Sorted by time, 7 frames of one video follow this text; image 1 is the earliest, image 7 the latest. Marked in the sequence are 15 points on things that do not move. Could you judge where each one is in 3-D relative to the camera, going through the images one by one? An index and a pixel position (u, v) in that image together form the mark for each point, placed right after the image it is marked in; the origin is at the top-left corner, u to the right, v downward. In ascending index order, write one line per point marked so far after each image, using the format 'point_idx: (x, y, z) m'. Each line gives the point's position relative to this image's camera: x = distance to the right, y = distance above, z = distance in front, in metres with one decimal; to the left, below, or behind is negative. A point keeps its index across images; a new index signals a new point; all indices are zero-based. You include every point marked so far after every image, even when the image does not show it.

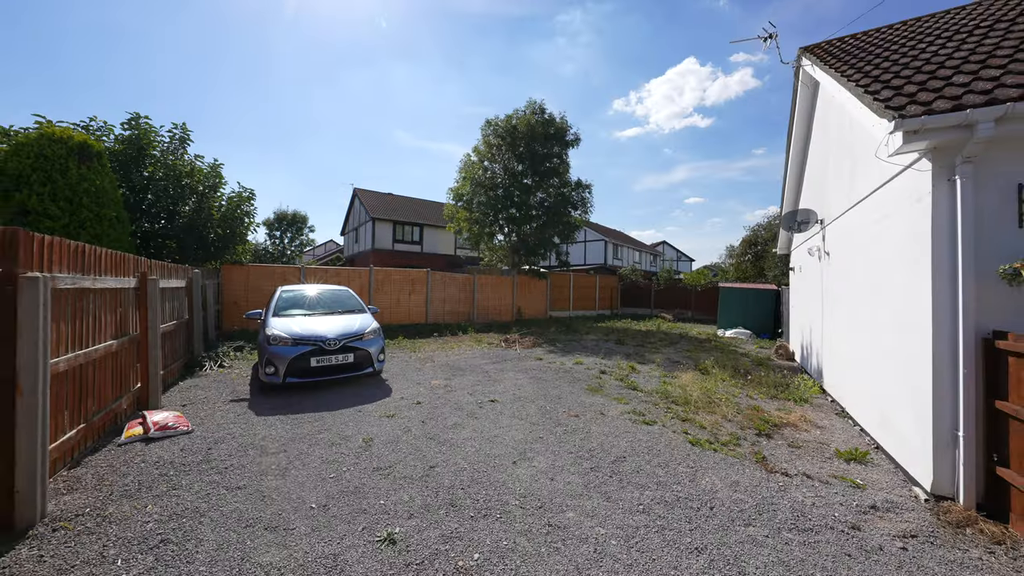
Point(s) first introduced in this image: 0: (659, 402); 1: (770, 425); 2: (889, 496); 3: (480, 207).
0: (+2.0, -1.6, +5.0) m
1: (+3.2, -1.7, +4.5) m
2: (+3.1, -1.7, +3.0) m
3: (-1.3, +3.3, +14.9) m
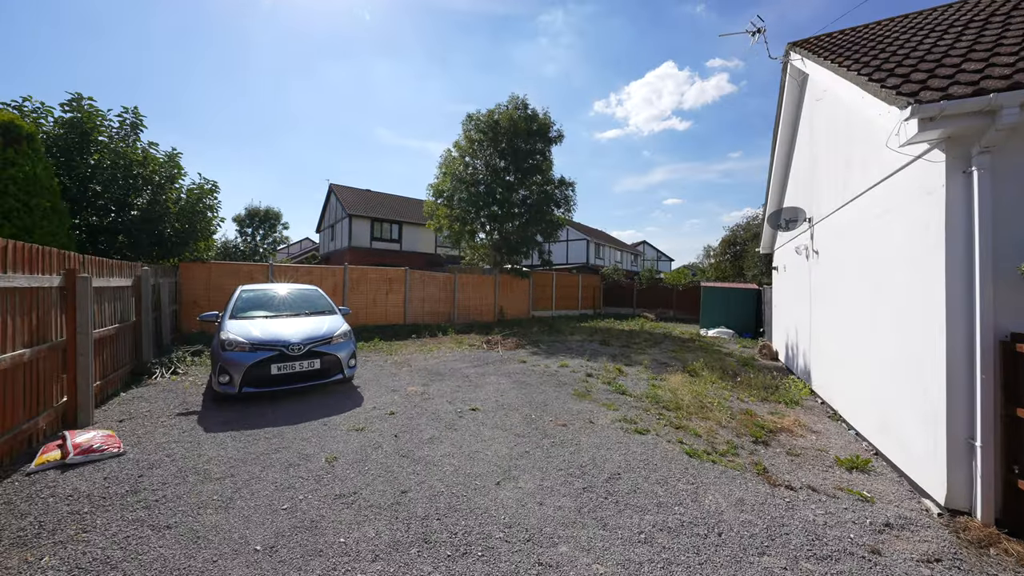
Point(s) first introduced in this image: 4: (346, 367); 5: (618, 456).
0: (+1.8, -1.6, +4.8) m
1: (+3.0, -1.7, +4.3) m
2: (+3.0, -1.7, +2.8) m
3: (-2.0, +3.4, +14.5) m
4: (-2.3, -1.1, +5.0) m
5: (+1.0, -1.5, +3.3) m
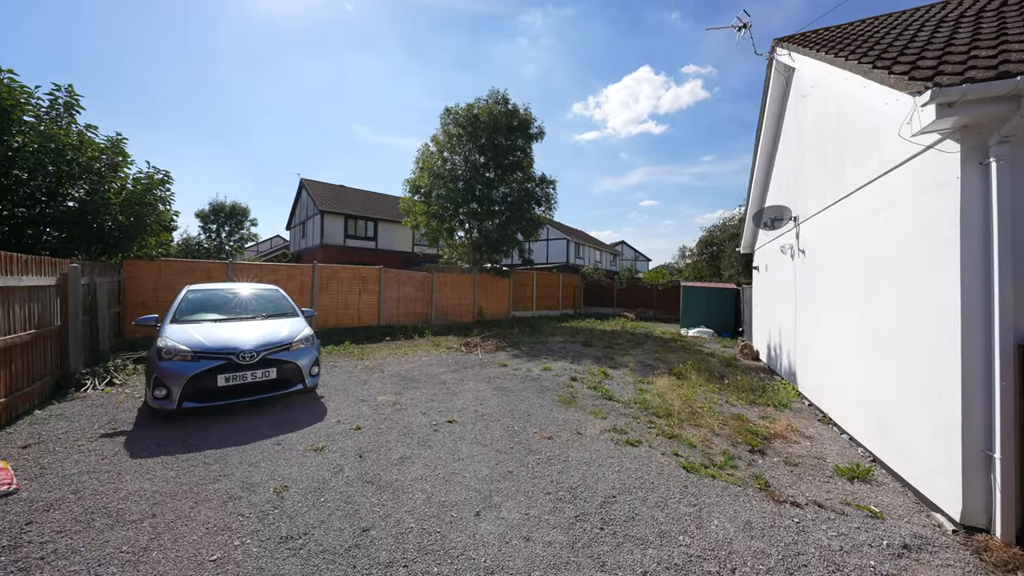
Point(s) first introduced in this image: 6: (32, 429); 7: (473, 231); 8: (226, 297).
0: (+1.6, -1.6, +4.5) m
1: (+2.8, -1.7, +4.1) m
2: (+2.9, -1.7, +2.6) m
3: (-2.8, +3.4, +14.0) m
4: (-2.5, -1.1, +4.5) m
5: (+0.8, -1.5, +3.0) m
6: (-4.8, -1.4, +3.6) m
7: (-1.6, +2.3, +14.8) m
8: (-4.2, -0.1, +5.4) m
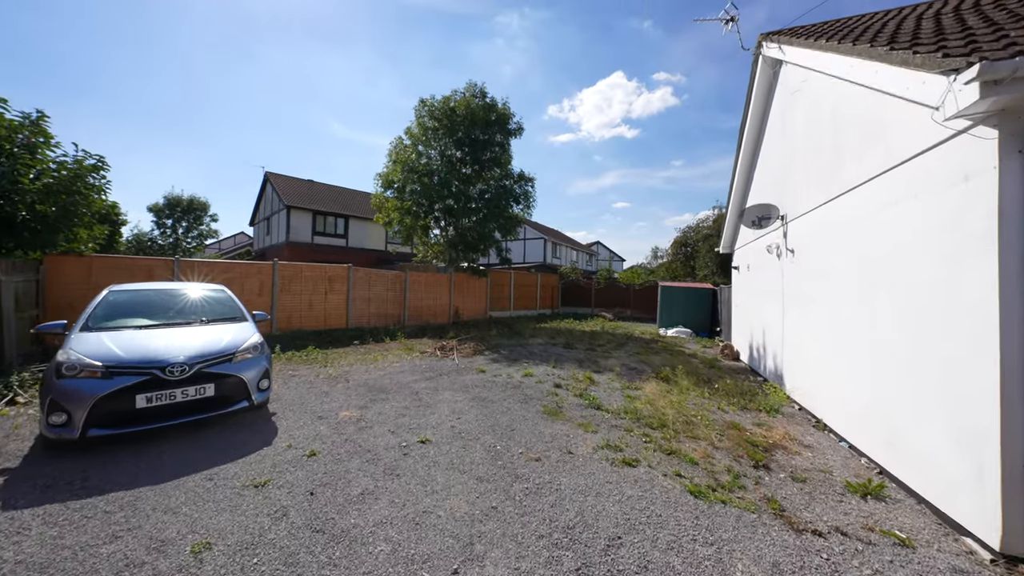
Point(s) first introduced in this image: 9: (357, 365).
0: (+1.4, -1.6, +4.1) m
1: (+2.6, -1.7, +3.8) m
2: (+2.8, -1.7, +2.3) m
3: (-3.6, +3.4, +13.3) m
4: (-2.7, -1.1, +3.8) m
5: (+0.7, -1.5, +2.6) m
6: (-4.9, -1.4, +2.8) m
7: (-2.5, +2.3, +14.2) m
8: (-4.5, -0.1, +4.6) m
9: (-2.9, -1.4, +6.8) m
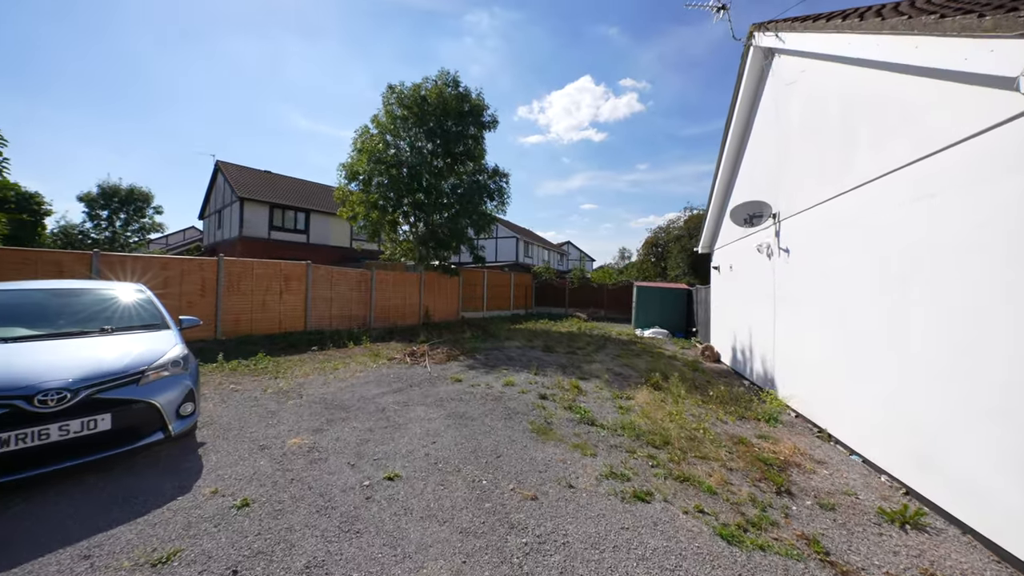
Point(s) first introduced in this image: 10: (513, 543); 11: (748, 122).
0: (+1.2, -1.6, +3.6) m
1: (+2.5, -1.7, +3.4) m
2: (+2.8, -1.7, +1.9) m
3: (-4.5, +3.4, +12.4) m
4: (-2.8, -1.1, +3.0) m
5: (+0.7, -1.5, +2.0) m
6: (-4.9, -1.4, +1.8) m
7: (-3.4, +2.3, +13.3) m
8: (-4.6, -0.1, +3.6) m
9: (-3.2, -1.4, +5.9) m
10: (0.0, -1.5, +2.2) m
11: (+4.5, +3.2, +6.9) m
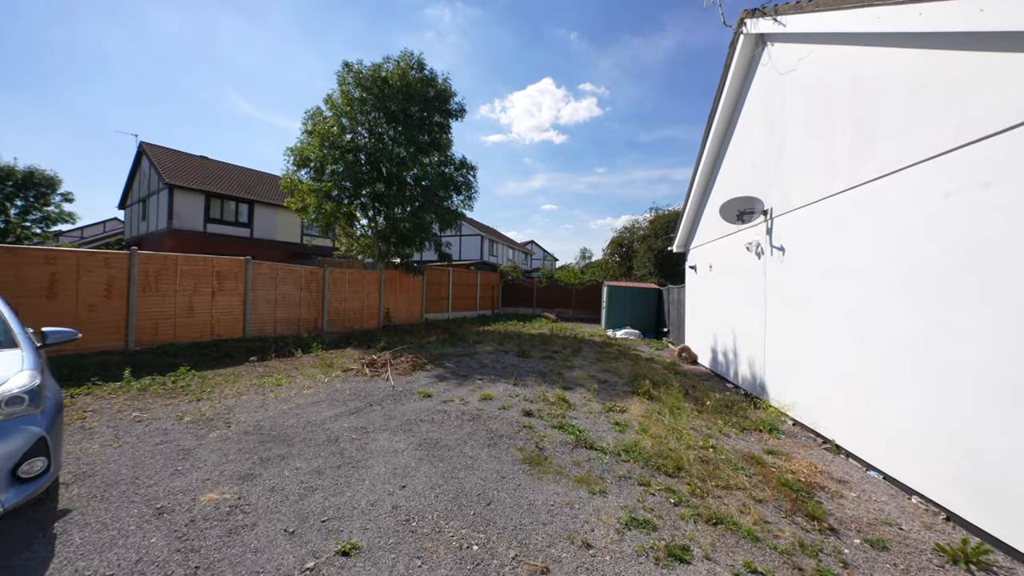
0: (+1.1, -1.6, +3.1) m
1: (+2.4, -1.7, +3.0) m
2: (+2.9, -1.7, +1.5) m
3: (-5.5, +3.4, +11.1) m
4: (-2.8, -1.1, +2.0) m
5: (+0.8, -1.6, +1.4) m
6: (-4.8, -1.4, +0.6) m
7: (-4.5, +2.3, +12.2) m
8: (-4.7, -0.1, +2.5) m
9: (-3.5, -1.4, +4.9) m
10: (+0.1, -1.5, +1.5) m
11: (+4.1, +3.2, +6.7) m
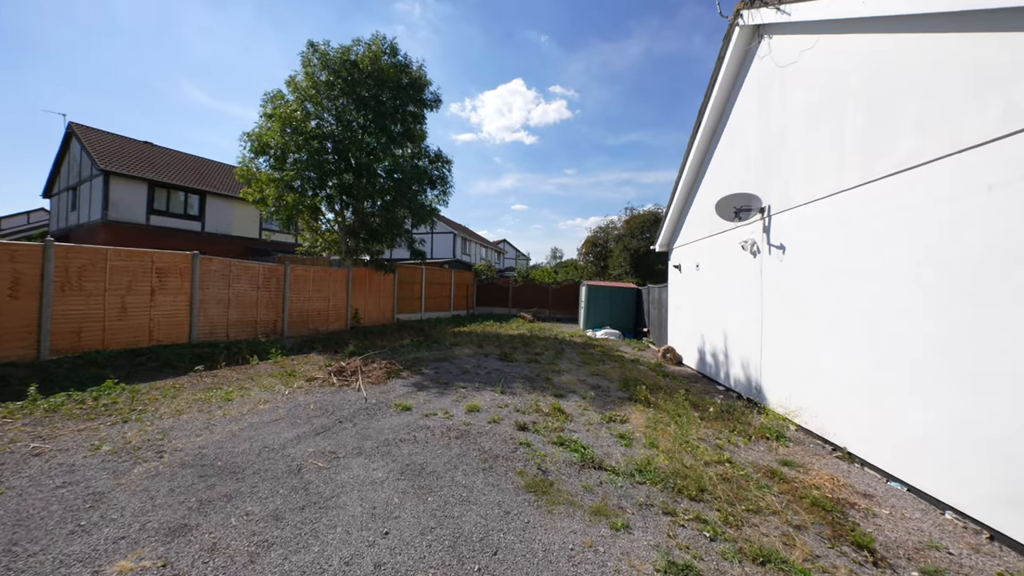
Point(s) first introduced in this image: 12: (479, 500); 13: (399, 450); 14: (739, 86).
0: (+1.2, -1.6, +2.7) m
1: (+2.5, -1.7, +2.7) m
2: (+3.0, -1.7, +1.3) m
3: (-6.0, +3.4, +10.2) m
4: (-2.7, -1.1, +1.3) m
5: (+1.0, -1.6, +1.0) m
6: (-4.5, -1.4, -0.2) m
7: (-5.1, +2.4, +11.3) m
8: (-4.6, -0.1, +1.6) m
9: (-3.6, -1.4, +4.1) m
10: (+0.2, -1.5, +1.0) m
11: (+3.8, +3.2, +6.5) m
12: (-0.2, -1.5, +2.7) m
13: (-1.1, -1.5, +3.4) m
14: (+3.8, +3.4, +6.0) m
